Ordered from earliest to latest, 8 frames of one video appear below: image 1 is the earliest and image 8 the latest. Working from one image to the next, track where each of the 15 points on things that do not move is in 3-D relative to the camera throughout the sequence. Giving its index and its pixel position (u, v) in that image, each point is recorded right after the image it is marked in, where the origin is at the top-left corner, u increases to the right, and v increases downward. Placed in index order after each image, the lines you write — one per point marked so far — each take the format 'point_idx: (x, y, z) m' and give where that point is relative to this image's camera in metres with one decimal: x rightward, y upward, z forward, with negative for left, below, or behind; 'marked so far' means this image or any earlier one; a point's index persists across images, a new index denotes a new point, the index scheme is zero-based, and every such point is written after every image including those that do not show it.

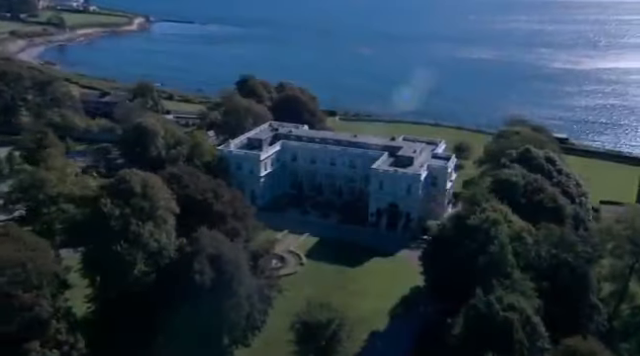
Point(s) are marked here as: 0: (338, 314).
0: (+0.6, -4.0, +16.8) m
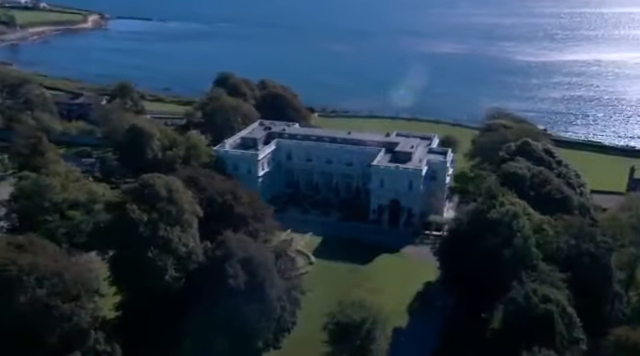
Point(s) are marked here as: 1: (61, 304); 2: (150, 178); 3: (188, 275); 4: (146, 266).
0: (+1.6, -3.9, +16.8) m
1: (-5.7, -2.9, +13.3) m
2: (-5.0, 0.0, +17.5) m
3: (-3.7, -2.7, +16.1) m
4: (-4.6, -2.4, +15.5) m
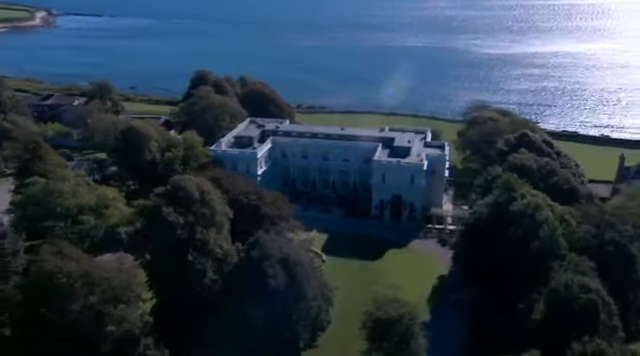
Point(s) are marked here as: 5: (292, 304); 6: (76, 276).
0: (+2.6, -3.8, +16.8) m
1: (-4.5, -3.0, +13.0) m
2: (-4.1, -0.1, +17.2) m
3: (-2.6, -2.7, +15.9) m
4: (-3.5, -2.4, +15.2) m
5: (-0.8, -3.3, +15.7) m
6: (-5.4, -2.2, +13.1) m
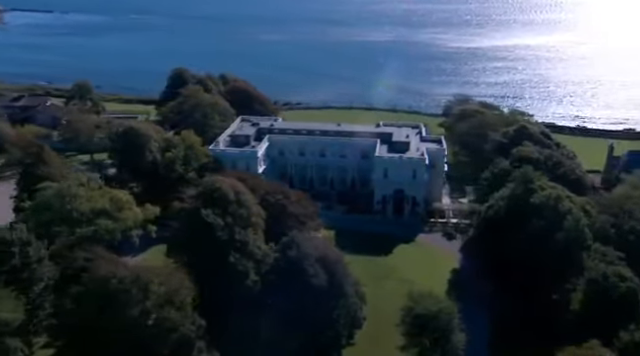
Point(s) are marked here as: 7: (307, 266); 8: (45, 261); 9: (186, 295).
0: (+3.7, -3.7, +17.0) m
1: (-3.3, -3.0, +12.8) m
2: (-3.1, -0.1, +17.1) m
3: (-1.5, -2.7, +15.8) m
4: (-2.4, -2.5, +15.1) m
5: (+0.4, -3.3, +15.7) m
6: (-4.2, -2.2, +12.8) m
7: (-0.4, -2.4, +15.6) m
8: (-8.6, -2.6, +17.9) m
9: (-3.1, -2.7, +13.4) m
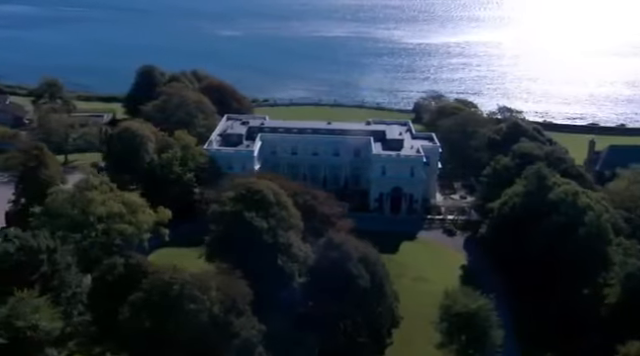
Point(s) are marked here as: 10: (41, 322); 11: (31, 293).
0: (+4.8, -3.6, +17.3) m
1: (-1.8, -3.1, +12.6) m
2: (-2.0, -0.2, +16.9) m
3: (-0.3, -2.8, +15.7) m
4: (-1.2, -2.5, +15.0) m
5: (+1.6, -3.3, +15.7) m
6: (-2.8, -2.3, +12.6) m
7: (+0.8, -2.4, +15.6) m
8: (-7.5, -2.7, +17.4) m
9: (-1.7, -2.8, +13.2) m
10: (-7.1, -3.6, +14.5) m
11: (-7.7, -3.1, +15.5) m
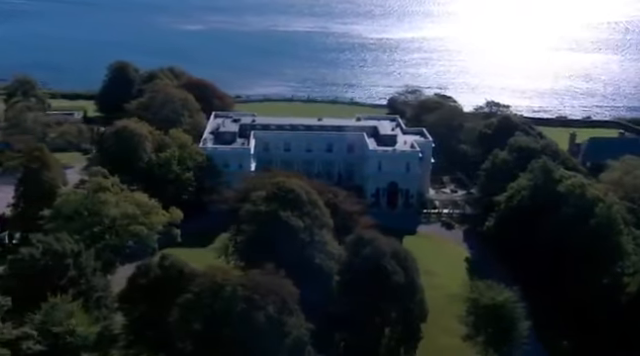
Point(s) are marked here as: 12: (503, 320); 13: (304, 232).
0: (+5.7, -3.5, +17.7) m
1: (-0.7, -3.1, +12.7) m
2: (-1.1, -0.1, +16.9) m
3: (+0.7, -2.7, +15.9) m
4: (-0.2, -2.5, +15.1) m
5: (+2.5, -3.2, +16.0) m
6: (-1.7, -2.4, +12.6) m
7: (+1.8, -2.4, +15.9) m
8: (-6.6, -2.8, +17.2) m
9: (-0.6, -2.8, +13.3) m
10: (-6.0, -3.7, +14.3) m
11: (-6.7, -3.2, +15.3) m
12: (+5.2, -4.1, +16.7) m
13: (-0.5, -1.5, +15.6) m
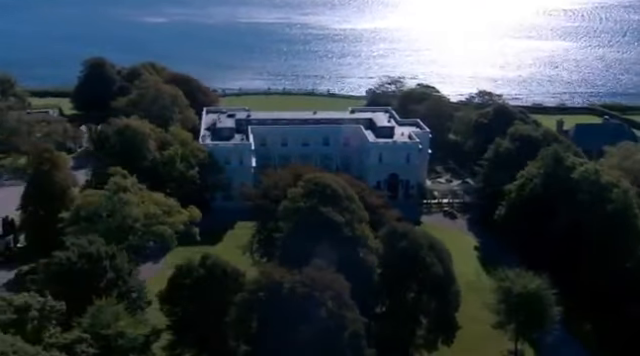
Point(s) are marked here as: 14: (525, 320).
0: (+6.8, -3.2, +18.3) m
1: (+0.6, -3.0, +13.0) m
2: (-0.1, 0.0, +17.1) m
3: (+1.8, -2.6, +16.2) m
4: (+1.0, -2.4, +15.3) m
5: (+3.6, -3.0, +16.4) m
6: (-0.4, -2.3, +12.8) m
7: (+2.9, -2.2, +16.2) m
8: (-5.5, -2.8, +17.1) m
9: (+0.6, -2.7, +13.5) m
10: (-4.8, -3.8, +14.3) m
11: (-5.6, -3.2, +15.2) m
12: (+6.4, -3.8, +17.2) m
13: (+0.6, -1.3, +15.8) m
14: (+6.1, -4.2, +17.3) m
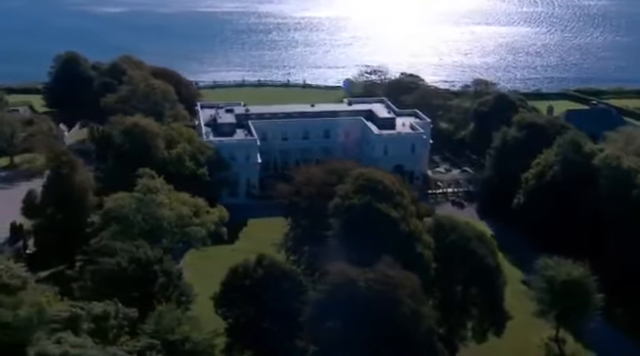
0: (+8.2, -2.8, +18.7) m
1: (+2.3, -3.0, +13.1) m
2: (+1.3, +0.1, +17.1) m
3: (+3.3, -2.4, +16.3) m
4: (+2.5, -2.3, +15.5) m
5: (+5.2, -2.8, +16.7) m
6: (+1.3, -2.3, +12.9) m
7: (+4.4, -2.0, +16.4) m
8: (-4.0, -2.9, +16.9) m
9: (+2.3, -2.6, +13.7) m
10: (-3.1, -3.8, +14.2) m
11: (-4.0, -3.3, +15.0) m
12: (+7.9, -3.5, +17.6) m
13: (+2.1, -1.2, +15.9) m
14: (+7.6, -3.9, +17.7) m
